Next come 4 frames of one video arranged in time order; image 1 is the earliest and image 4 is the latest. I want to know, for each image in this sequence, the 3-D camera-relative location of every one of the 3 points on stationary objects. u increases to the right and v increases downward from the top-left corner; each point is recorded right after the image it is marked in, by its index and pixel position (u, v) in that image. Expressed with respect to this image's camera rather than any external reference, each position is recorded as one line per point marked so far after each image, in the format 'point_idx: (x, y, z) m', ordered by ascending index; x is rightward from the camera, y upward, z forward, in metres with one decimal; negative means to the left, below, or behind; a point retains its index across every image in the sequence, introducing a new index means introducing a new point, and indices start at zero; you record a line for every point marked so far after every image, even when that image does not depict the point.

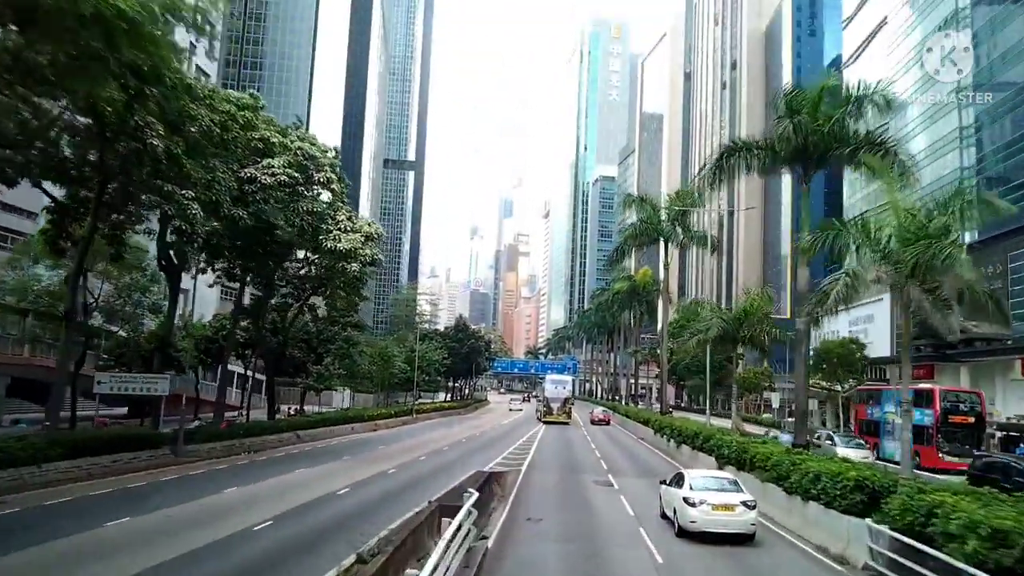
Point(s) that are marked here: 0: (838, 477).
0: (+6.4, -3.7, +14.6) m
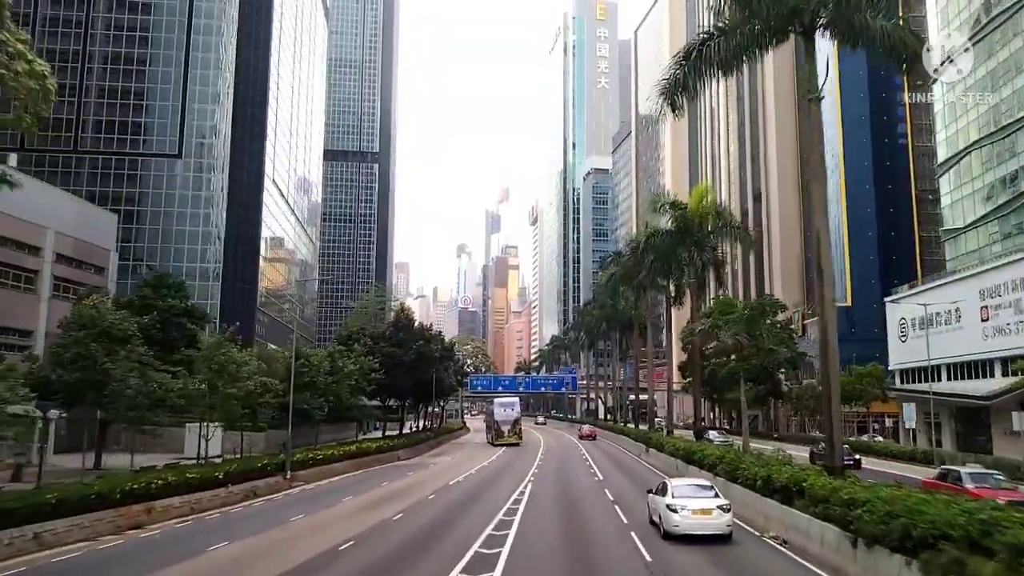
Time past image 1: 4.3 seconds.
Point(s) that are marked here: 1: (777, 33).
0: (+4.8, +0.4, -12.3) m
1: (+6.5, +6.1, +18.4) m
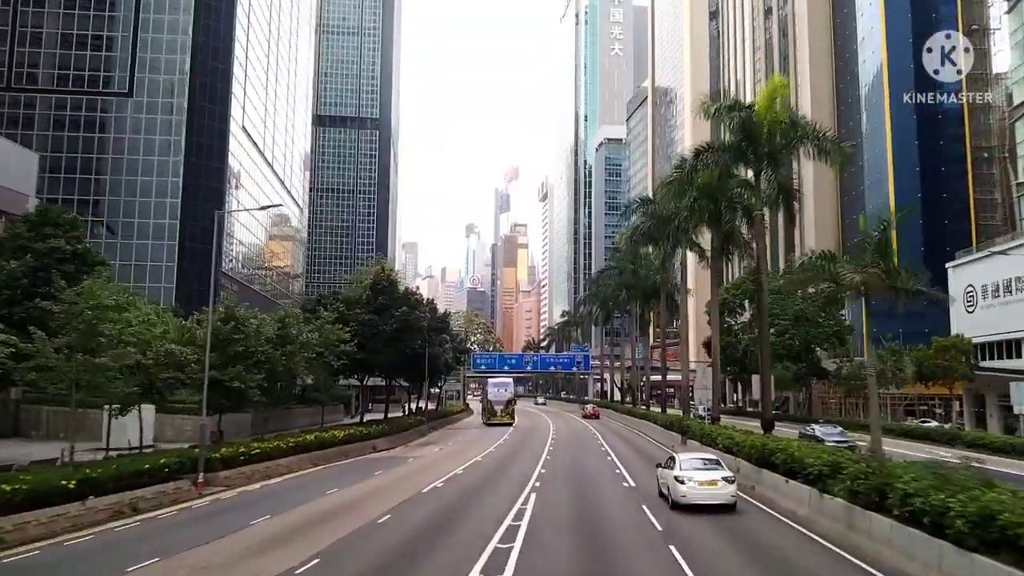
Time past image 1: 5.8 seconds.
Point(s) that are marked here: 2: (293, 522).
0: (+4.2, +1.4, -21.2) m
1: (+6.2, +7.9, +9.3) m
2: (-5.5, -6.1, +19.5) m
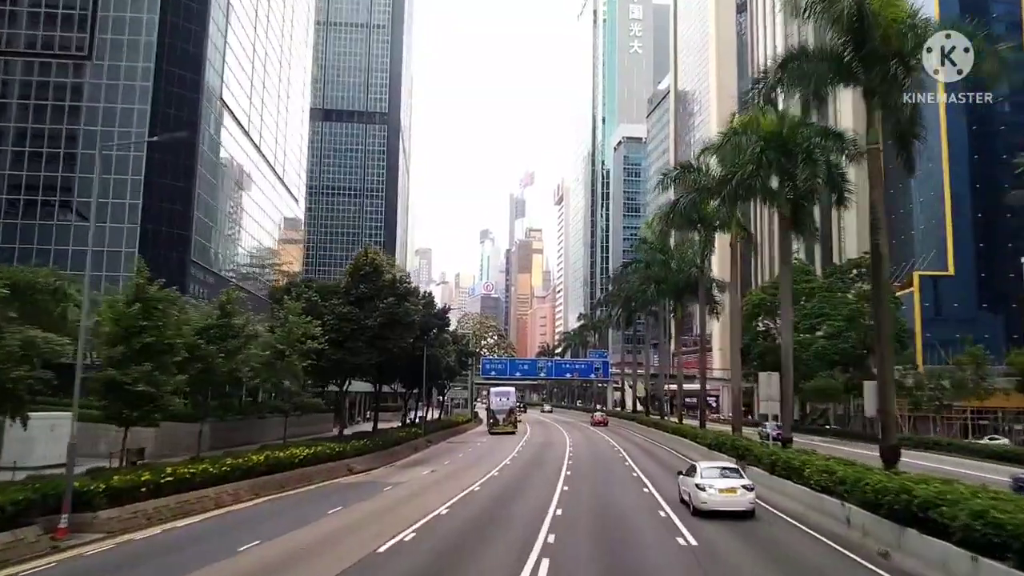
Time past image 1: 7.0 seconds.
0: (+3.4, +2.6, -28.5) m
1: (+6.0, +8.8, +2.1) m
2: (-5.6, -5.3, +12.4) m
